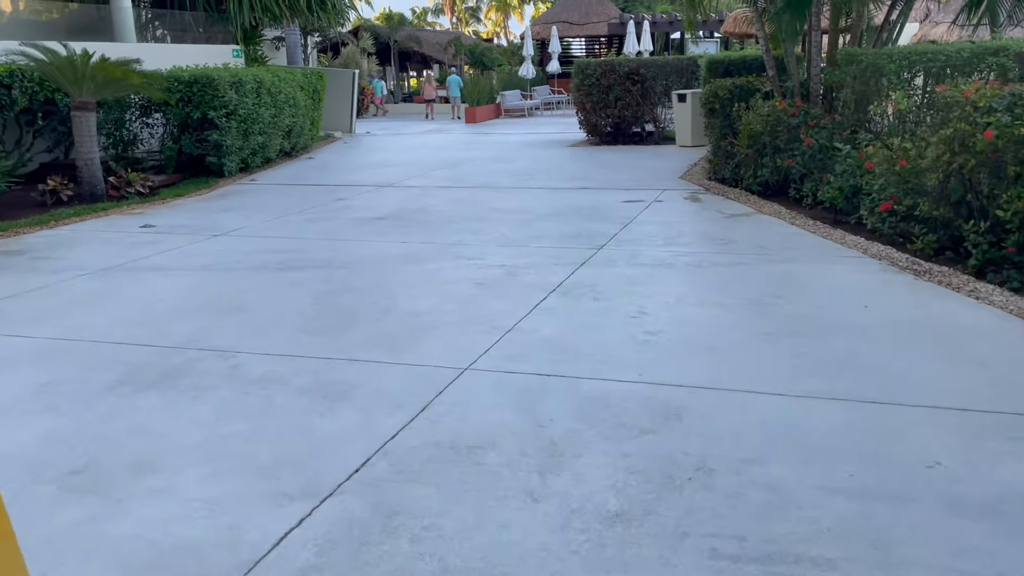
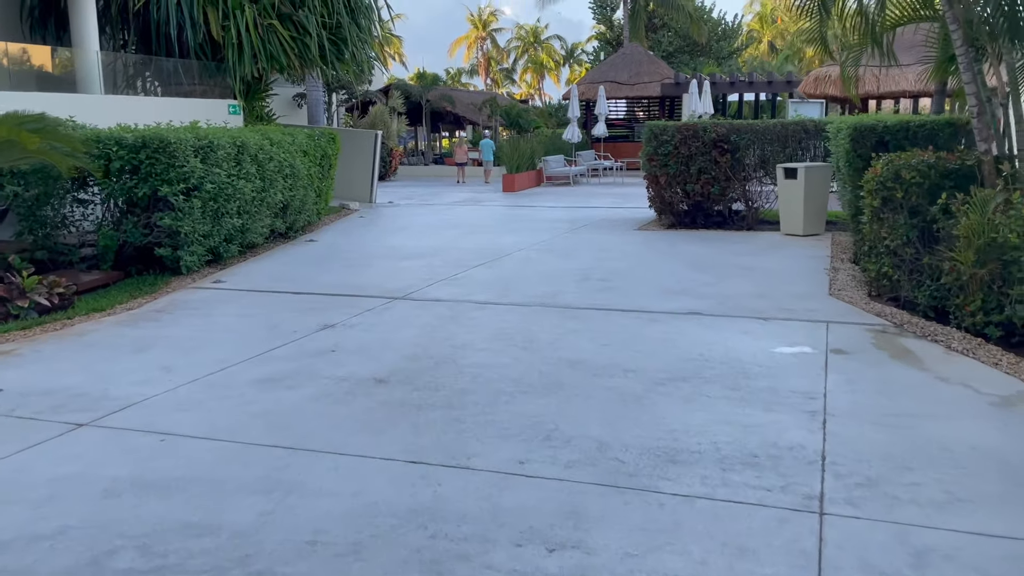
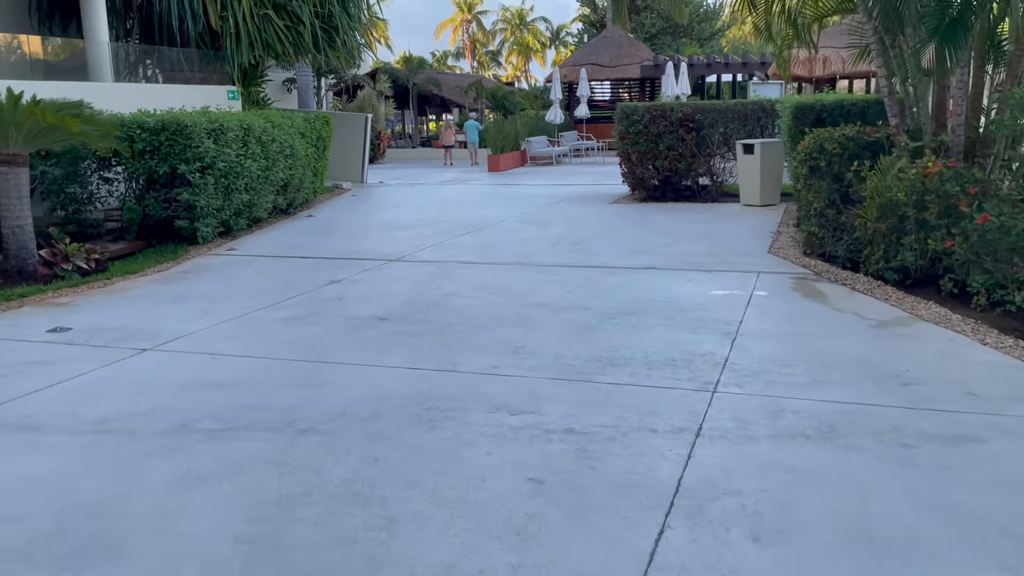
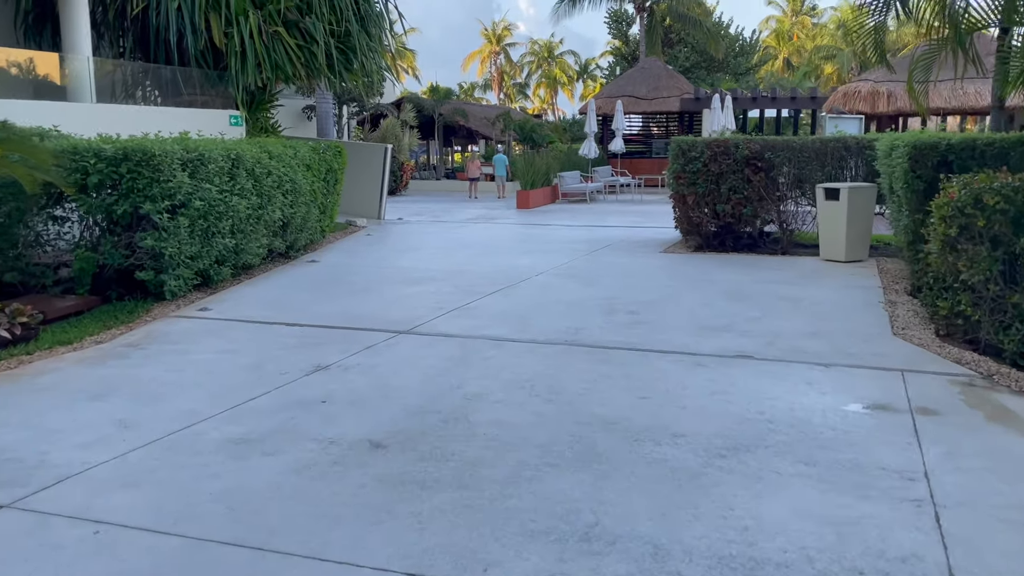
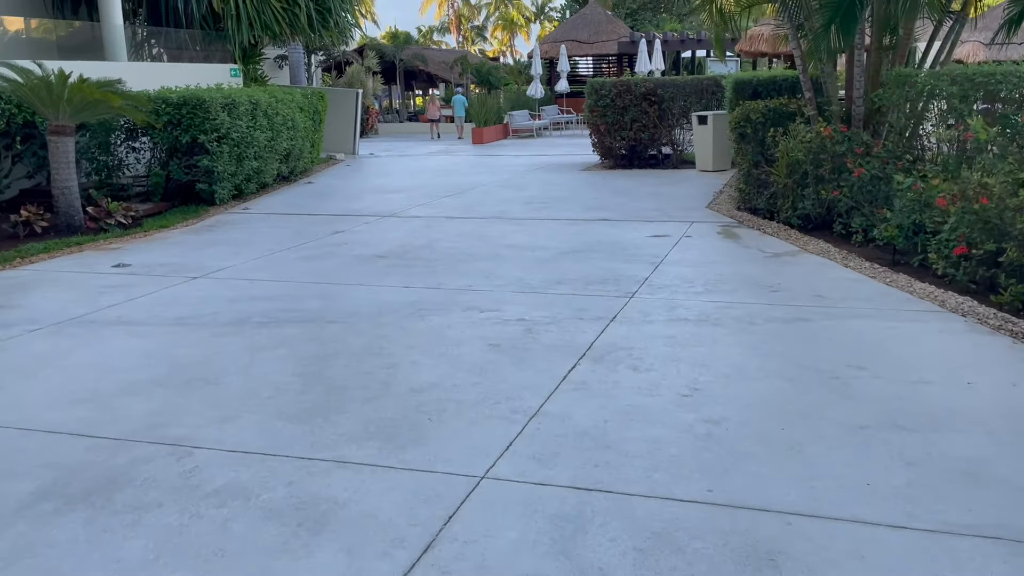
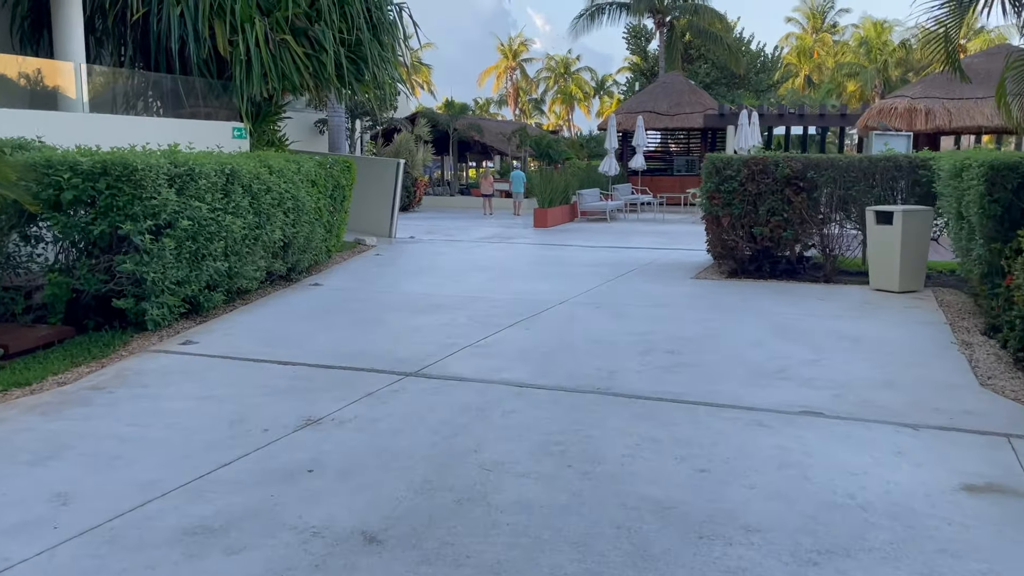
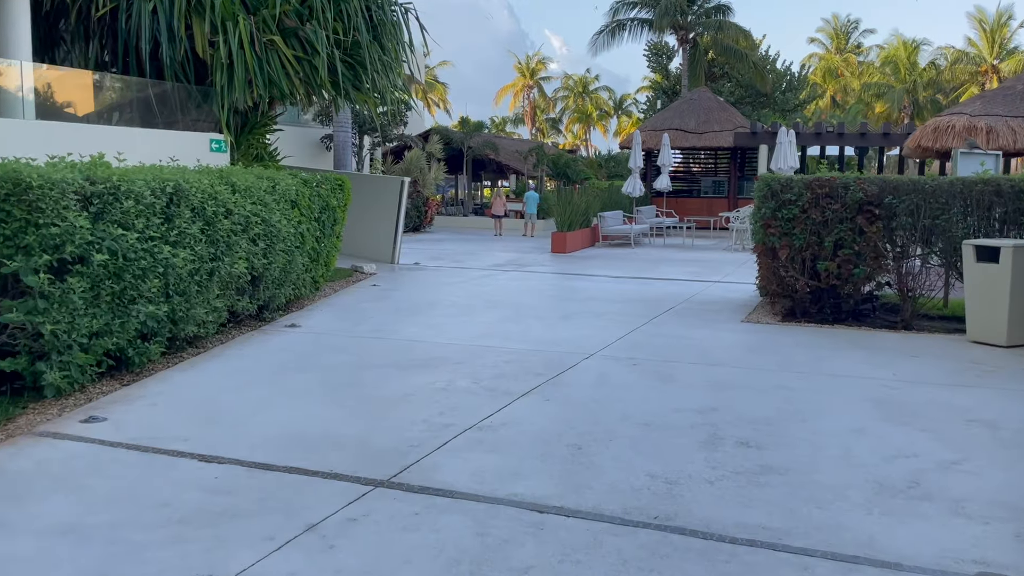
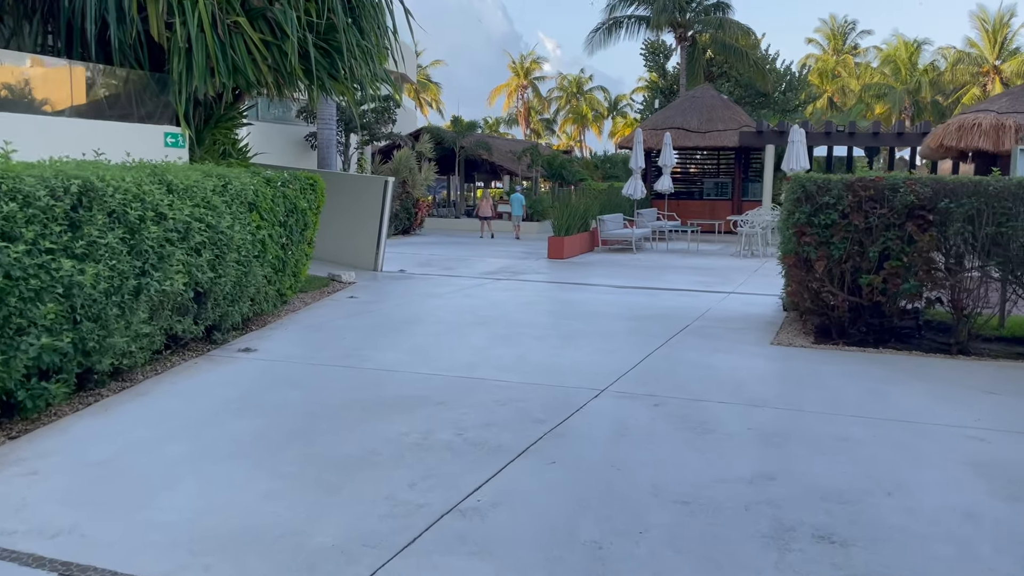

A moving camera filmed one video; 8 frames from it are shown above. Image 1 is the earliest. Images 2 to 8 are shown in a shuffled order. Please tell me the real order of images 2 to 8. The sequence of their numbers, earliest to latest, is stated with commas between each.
5, 3, 2, 4, 6, 7, 8
